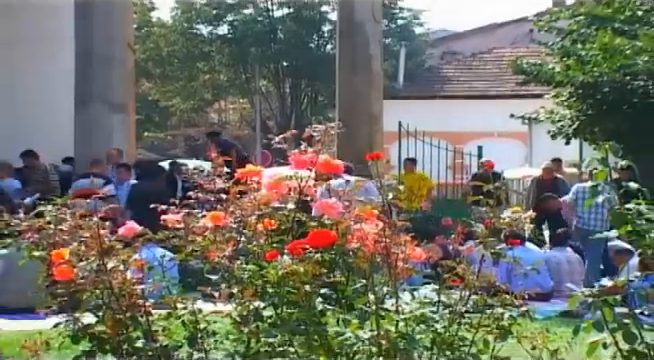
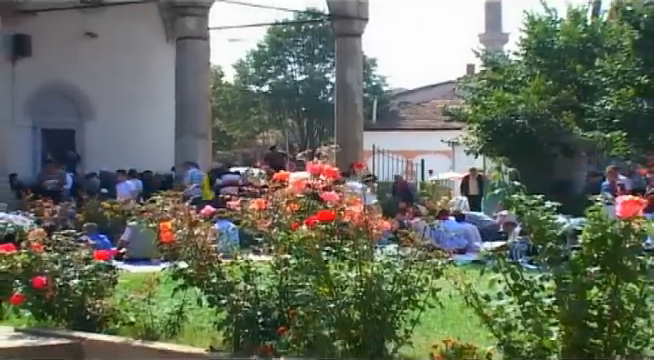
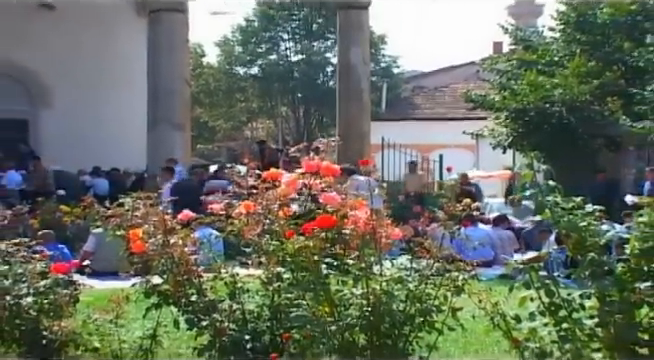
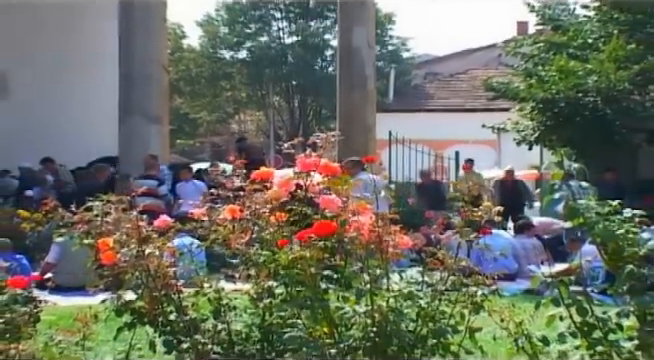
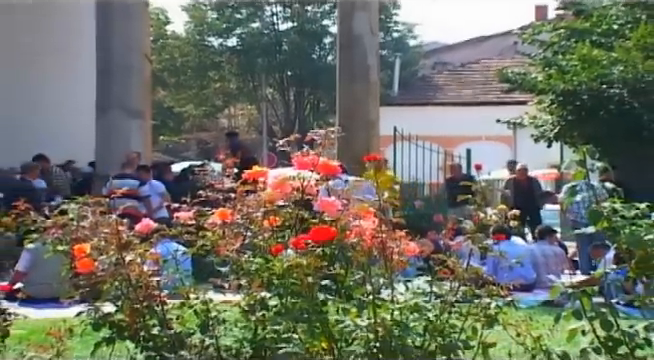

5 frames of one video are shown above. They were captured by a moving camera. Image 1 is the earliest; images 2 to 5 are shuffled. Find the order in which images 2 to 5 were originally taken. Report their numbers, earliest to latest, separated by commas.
5, 4, 3, 2
